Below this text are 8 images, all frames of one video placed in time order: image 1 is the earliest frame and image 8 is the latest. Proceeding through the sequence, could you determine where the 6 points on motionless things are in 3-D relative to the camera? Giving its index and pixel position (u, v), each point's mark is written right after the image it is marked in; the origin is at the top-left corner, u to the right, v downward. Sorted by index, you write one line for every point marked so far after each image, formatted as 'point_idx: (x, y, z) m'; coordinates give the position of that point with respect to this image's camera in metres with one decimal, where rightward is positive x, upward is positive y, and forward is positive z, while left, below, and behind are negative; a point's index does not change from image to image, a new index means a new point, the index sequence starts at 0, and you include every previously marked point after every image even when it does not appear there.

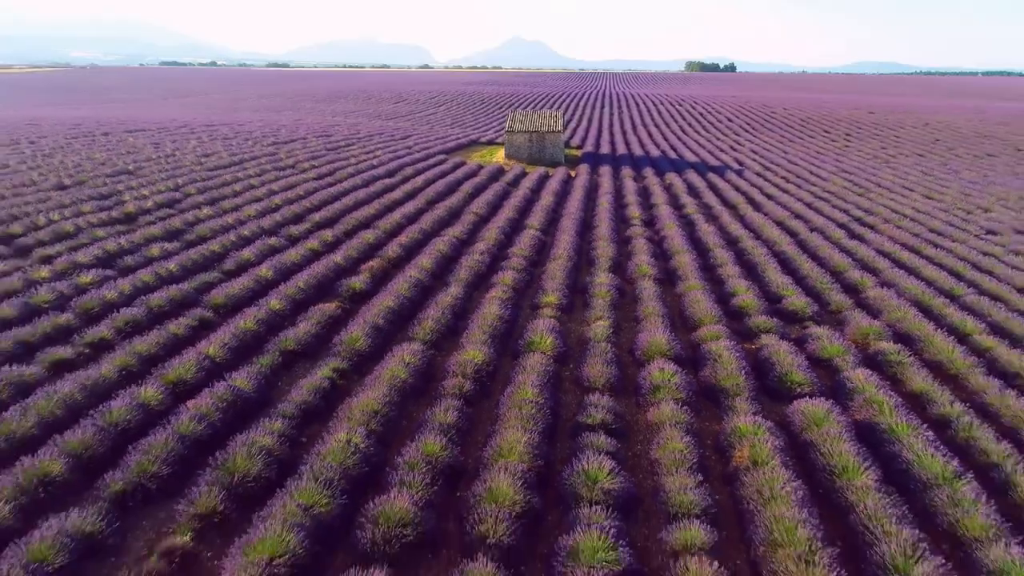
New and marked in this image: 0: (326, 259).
0: (-5.1, +0.7, +10.7) m
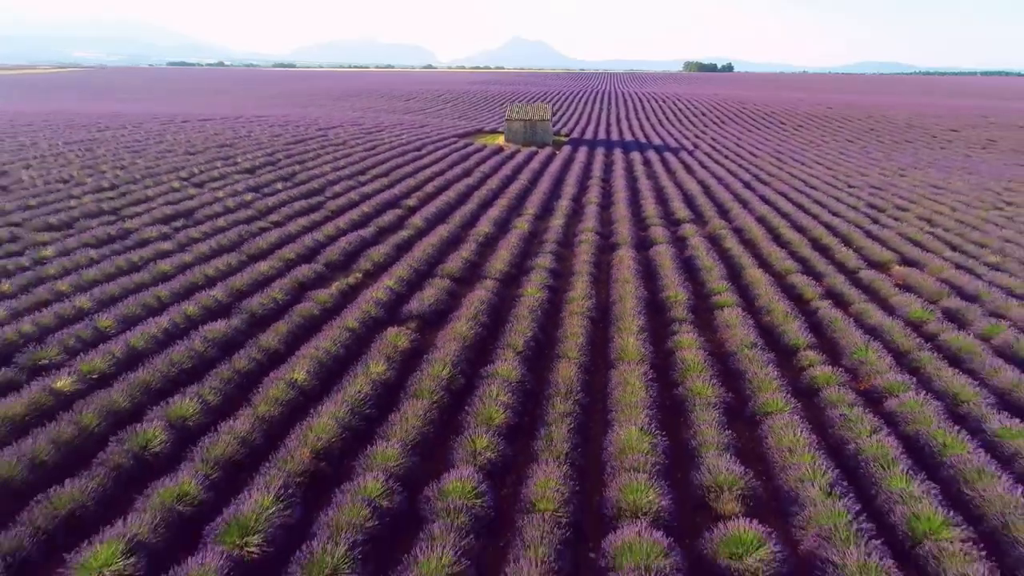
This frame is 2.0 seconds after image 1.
0: (-5.3, +4.0, +16.7) m
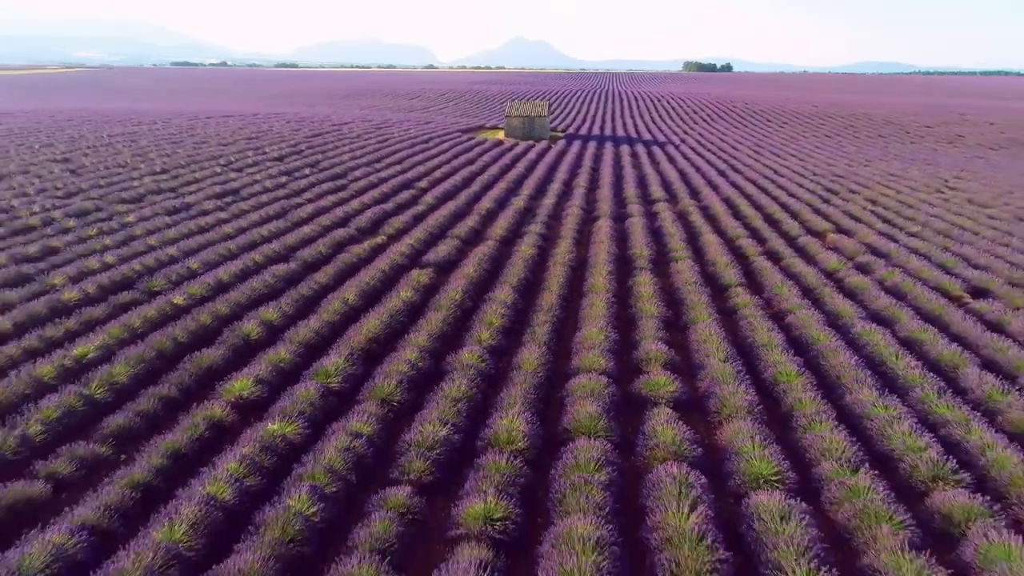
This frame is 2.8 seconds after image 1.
0: (-5.4, +5.4, +19.1) m
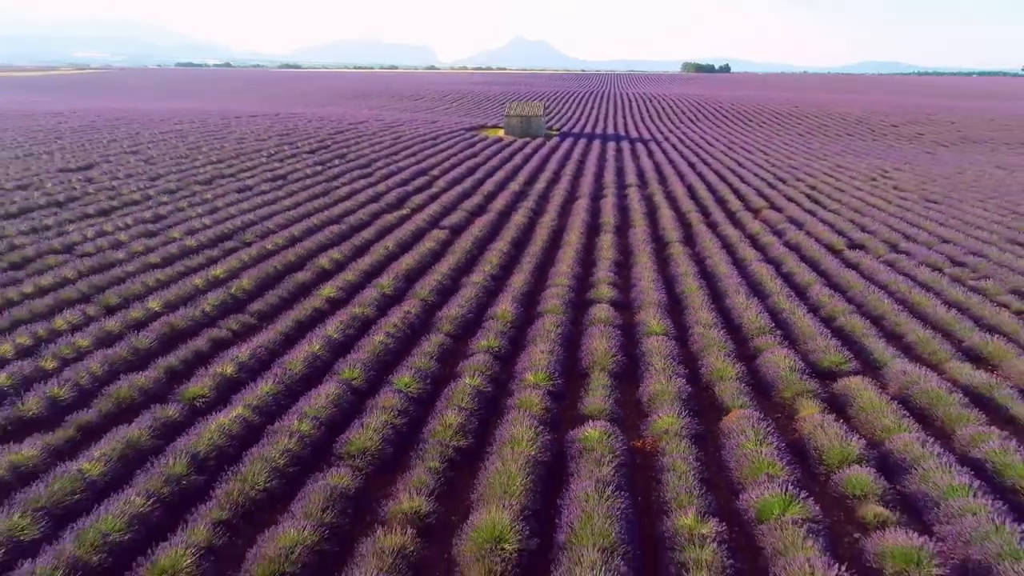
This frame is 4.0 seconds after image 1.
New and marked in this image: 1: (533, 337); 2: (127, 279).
0: (-5.6, +7.0, +22.7) m
1: (+0.5, -1.1, +8.8) m
2: (-10.5, +0.2, +10.6) m
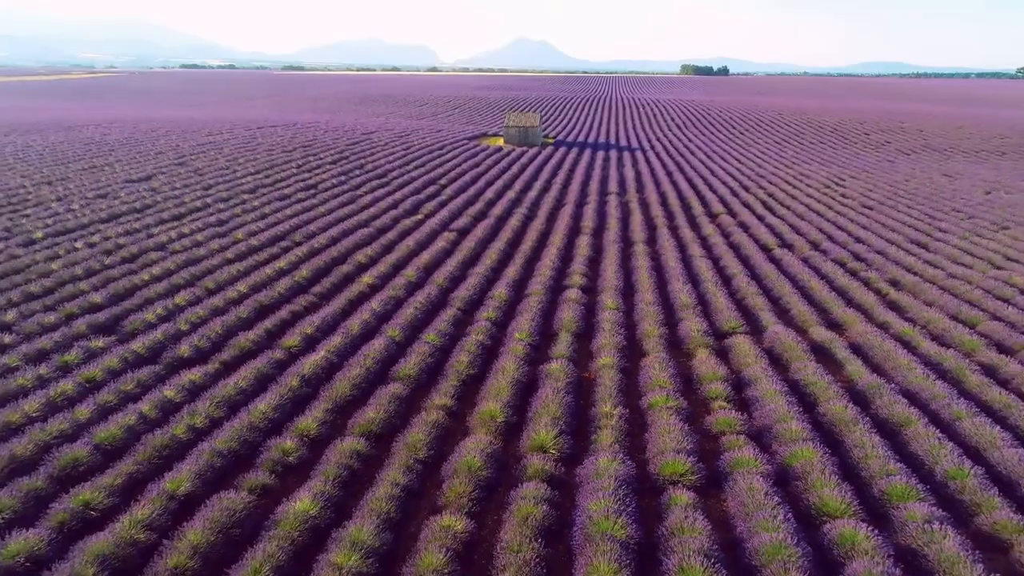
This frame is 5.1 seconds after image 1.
0: (-5.8, +7.4, +26.0) m
1: (+0.3, -0.7, +12.1) m
2: (-10.7, +0.6, +14.0) m
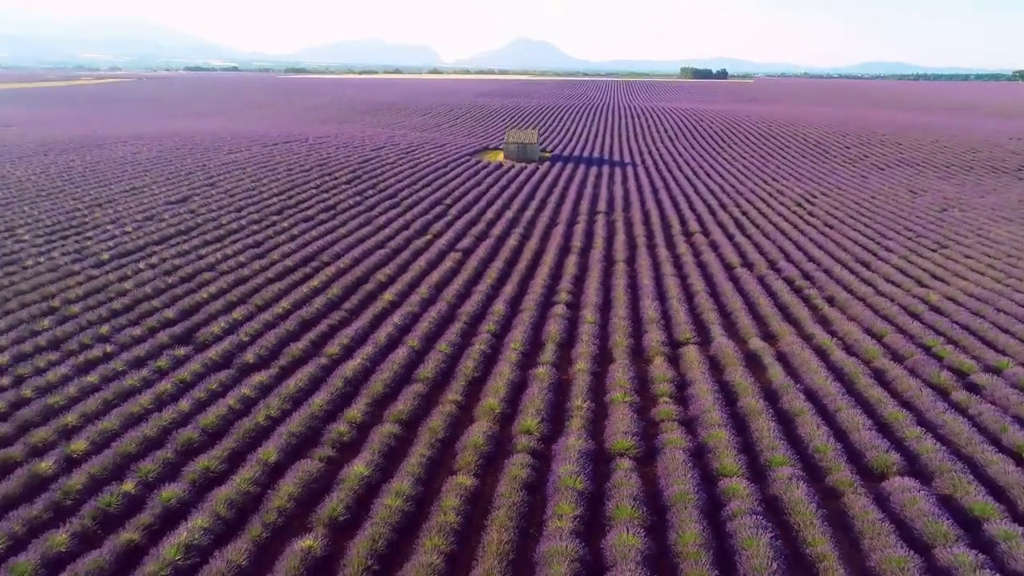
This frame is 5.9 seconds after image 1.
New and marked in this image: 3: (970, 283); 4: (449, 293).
0: (-5.9, +6.7, +28.7) m
1: (+0.1, -1.4, +14.8) m
2: (-10.8, 0.0, +16.7) m
3: (+20.7, +0.2, +17.5) m
4: (-2.7, -0.2, +16.7) m
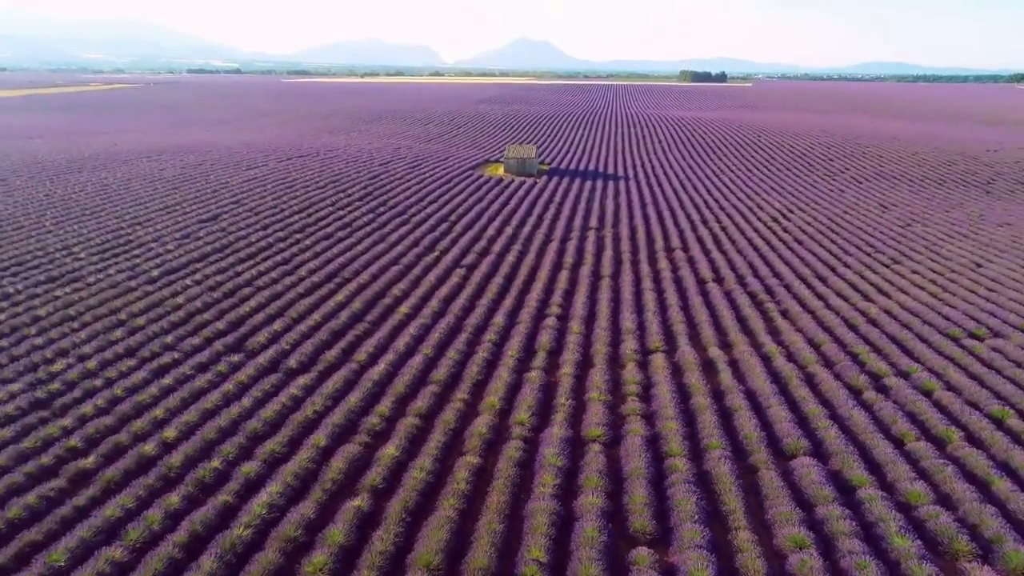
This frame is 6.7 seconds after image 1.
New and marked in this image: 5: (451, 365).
0: (-5.9, +6.0, +31.4) m
1: (0.0, -2.1, +17.4) m
2: (-10.9, -0.7, +19.3) m
3: (+20.6, -0.5, +20.1) m
4: (-2.8, -0.9, +19.3) m
5: (-2.4, -3.1, +15.3) m
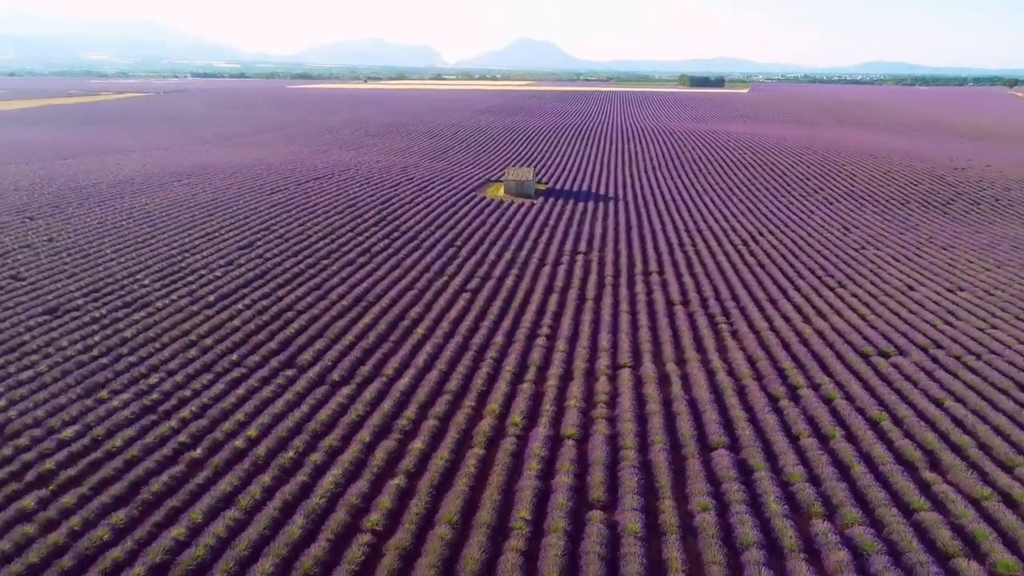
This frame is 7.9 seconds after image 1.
0: (-6.1, +4.5, +35.5) m
1: (-0.1, -3.6, +21.5) m
2: (-11.1, -2.2, +23.4) m
3: (+20.4, -1.9, +24.1) m
4: (-3.0, -2.4, +23.4) m
5: (-2.6, -4.6, +19.4) m
